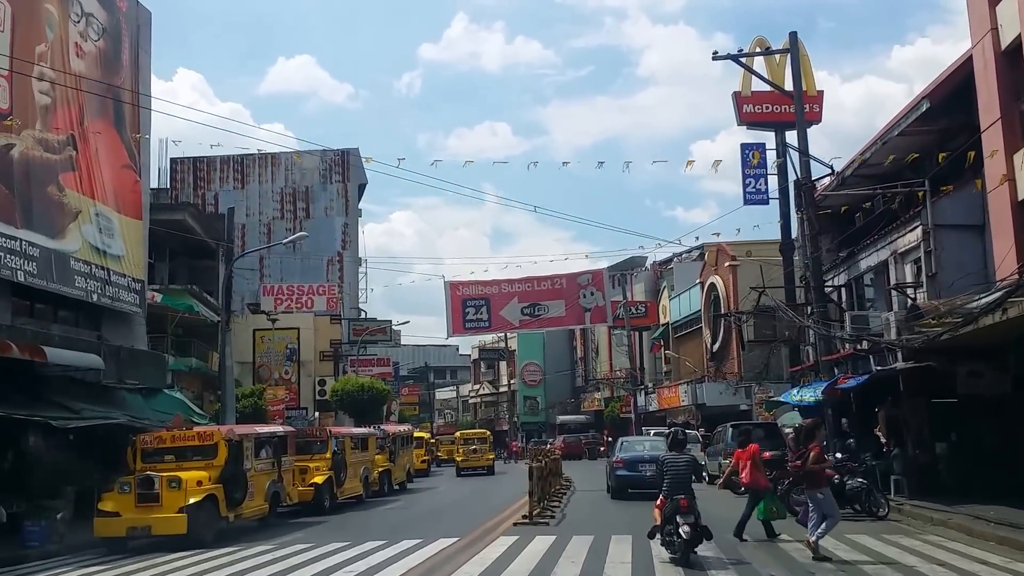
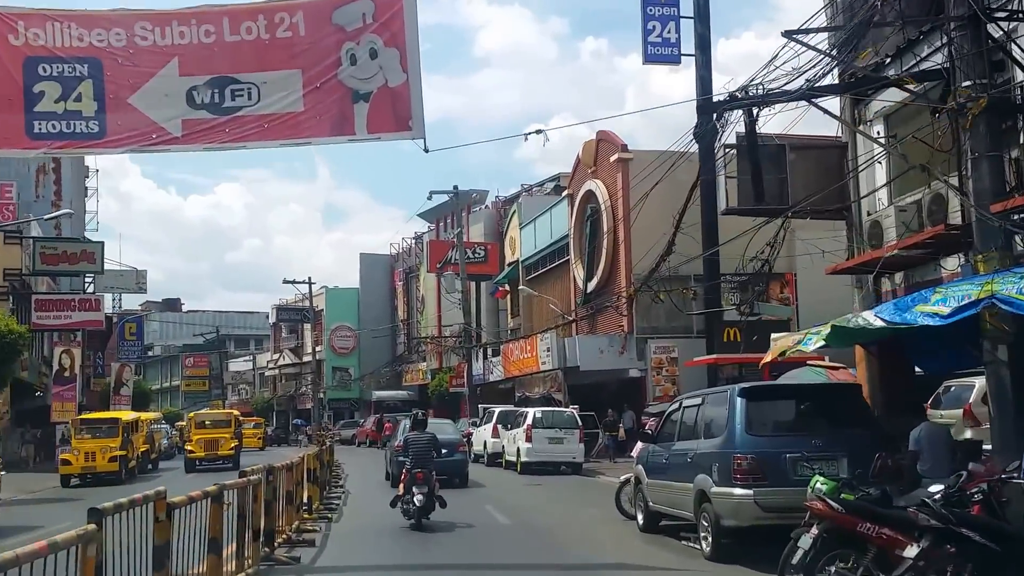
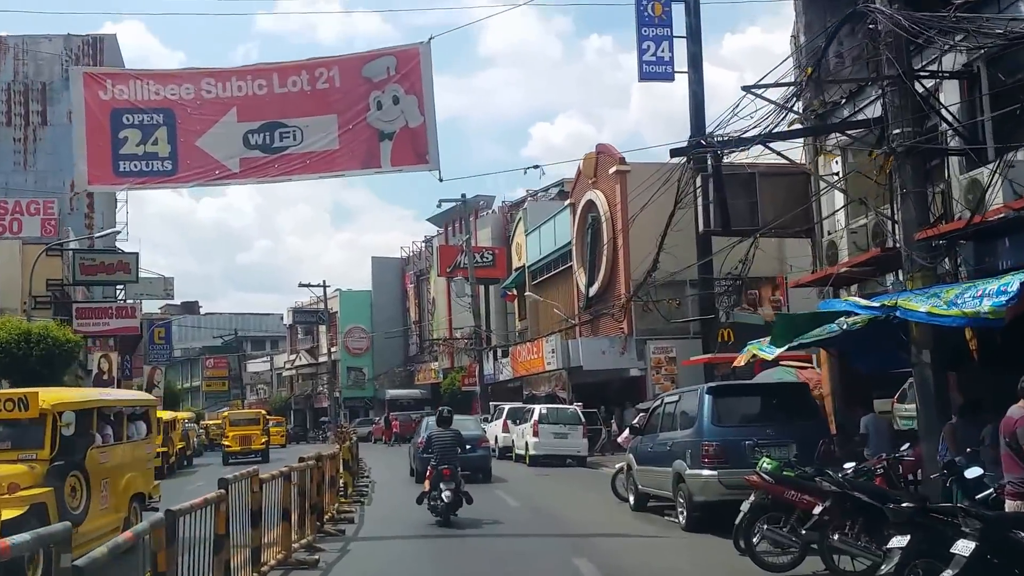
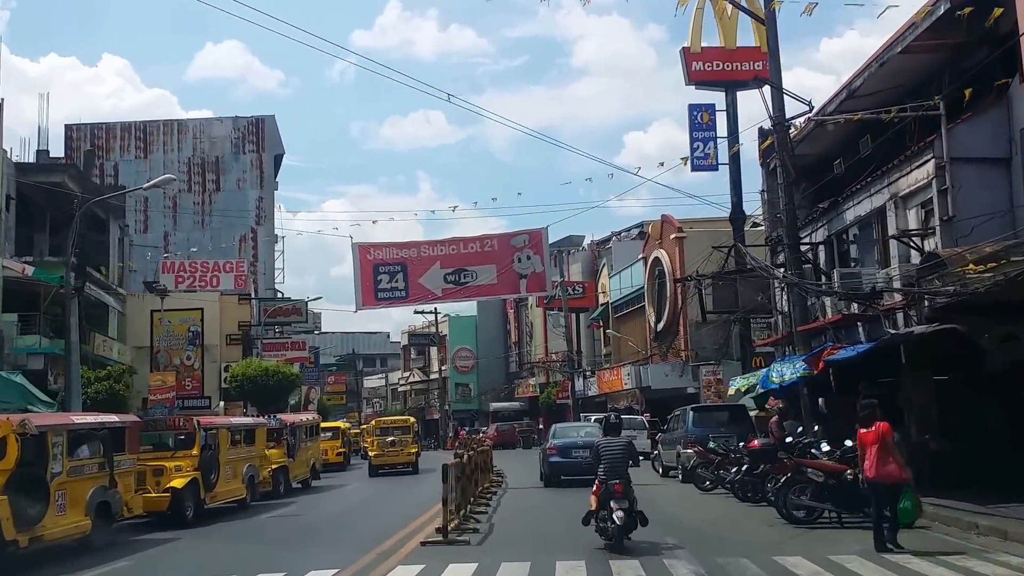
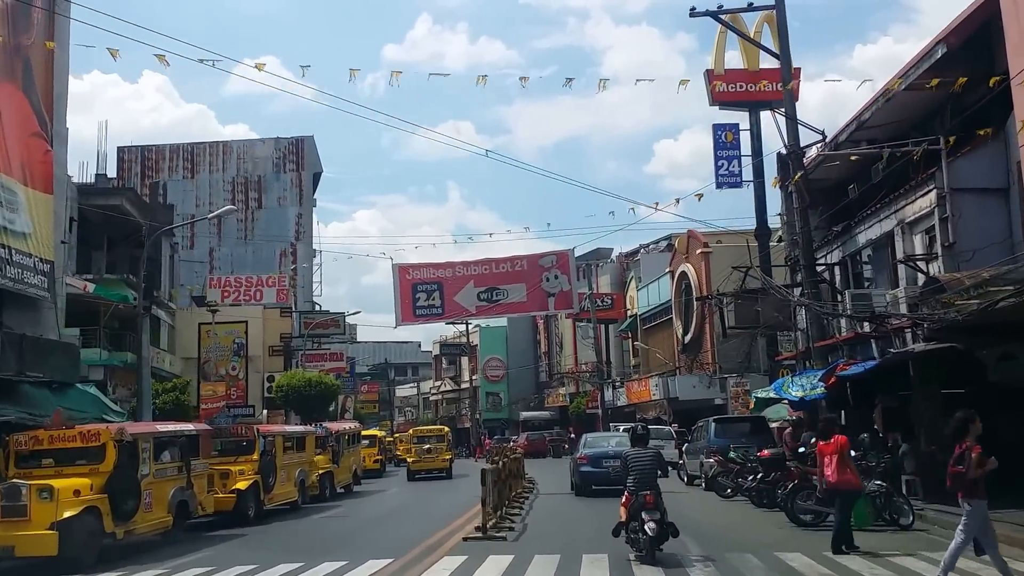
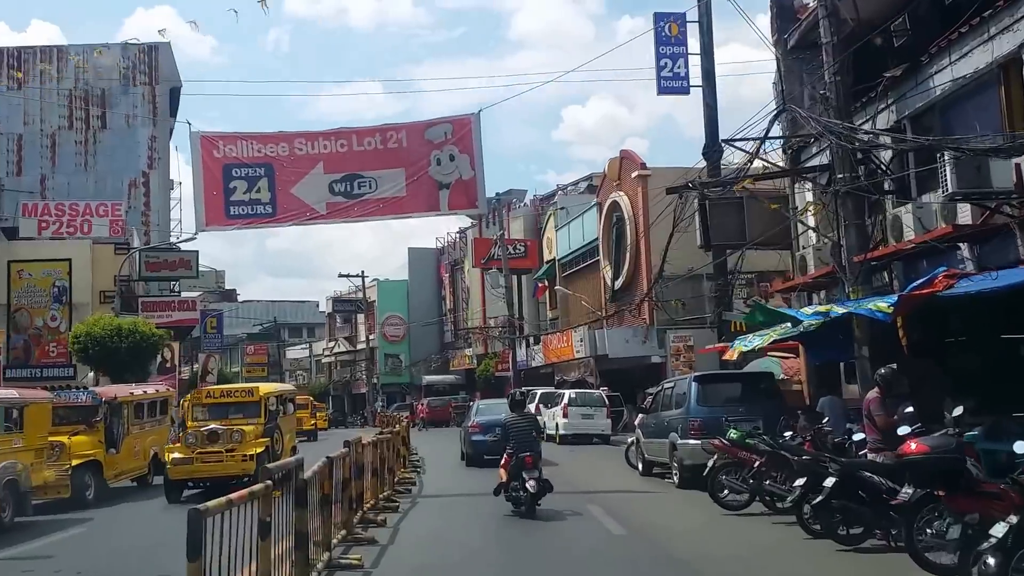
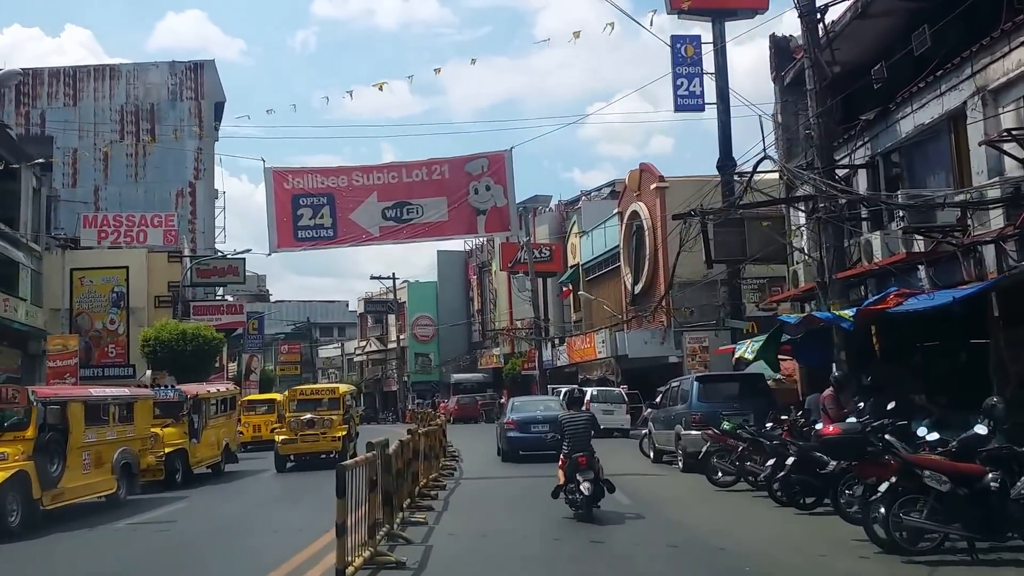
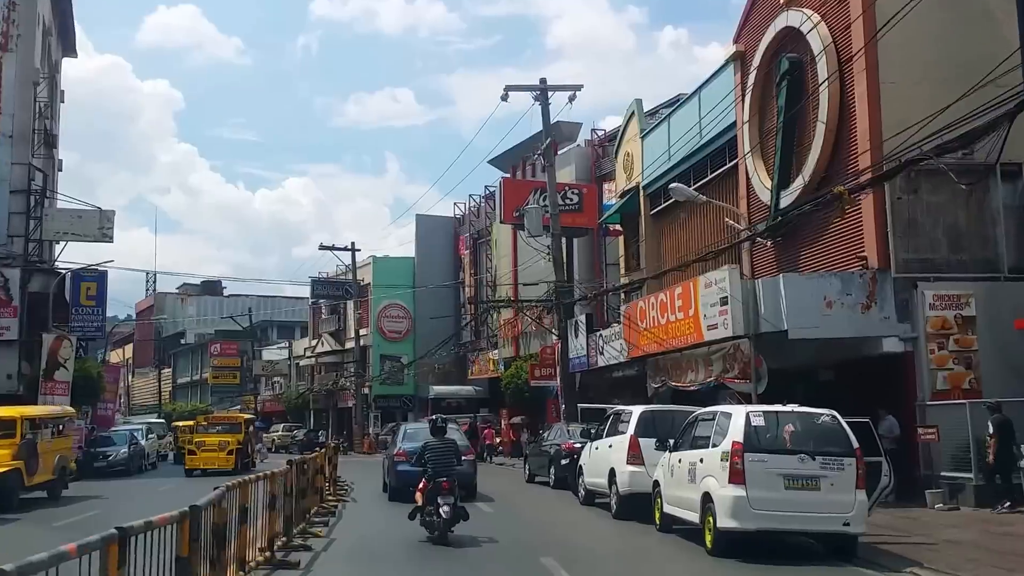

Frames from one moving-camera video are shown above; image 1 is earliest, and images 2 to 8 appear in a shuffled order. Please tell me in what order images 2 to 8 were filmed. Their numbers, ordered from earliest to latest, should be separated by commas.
5, 4, 7, 6, 3, 2, 8
